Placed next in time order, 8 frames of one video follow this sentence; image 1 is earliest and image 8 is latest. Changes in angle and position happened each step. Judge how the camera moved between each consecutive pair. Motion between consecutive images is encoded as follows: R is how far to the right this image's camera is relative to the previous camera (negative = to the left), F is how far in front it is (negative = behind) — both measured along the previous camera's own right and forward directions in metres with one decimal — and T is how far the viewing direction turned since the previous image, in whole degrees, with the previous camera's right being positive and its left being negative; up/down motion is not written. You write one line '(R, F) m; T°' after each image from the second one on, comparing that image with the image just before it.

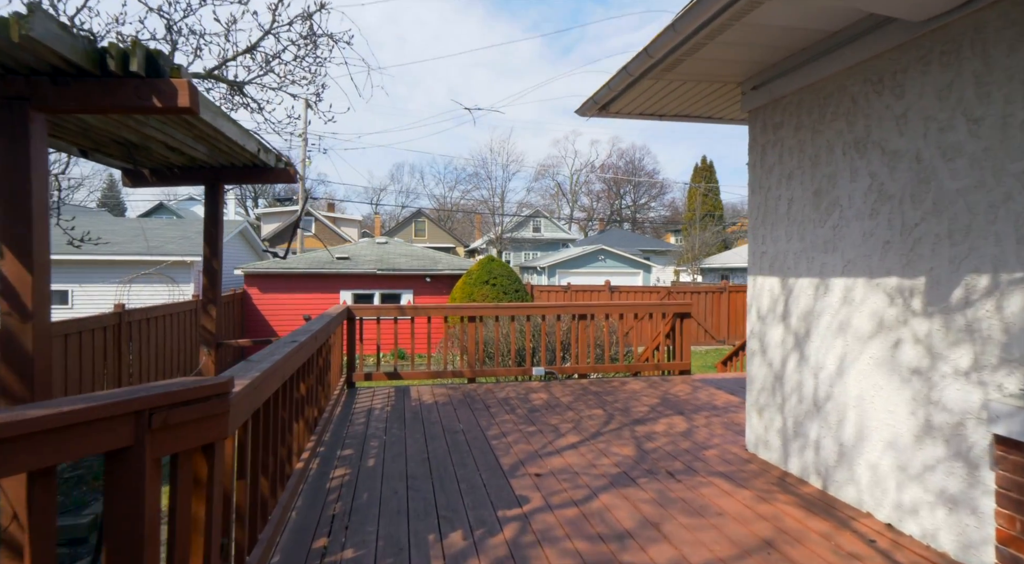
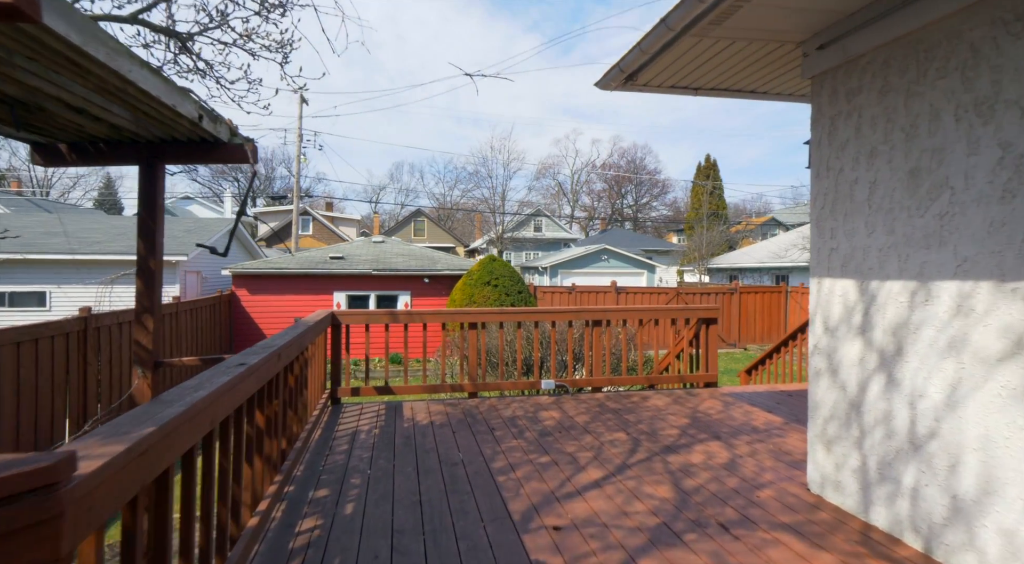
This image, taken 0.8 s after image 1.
(-0.1, +0.6) m; 0°
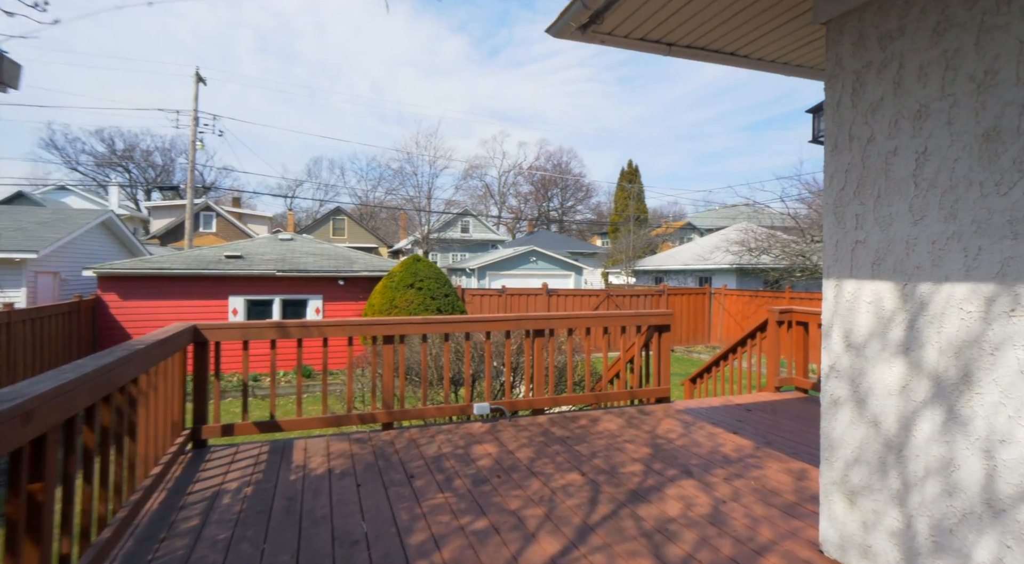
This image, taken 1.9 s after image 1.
(0.0, +0.8) m; +7°
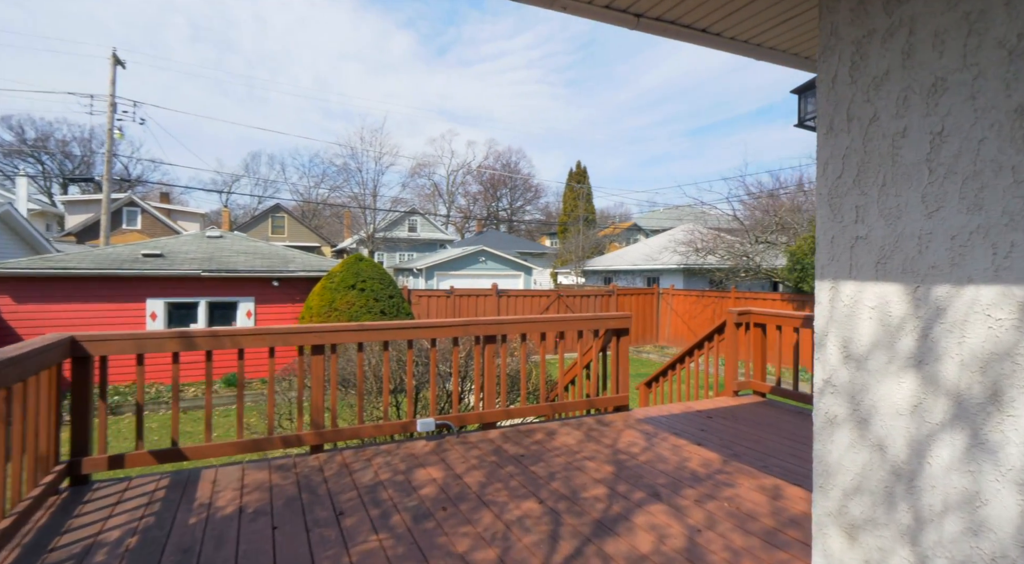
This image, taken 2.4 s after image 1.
(0.0, +0.4) m; +5°
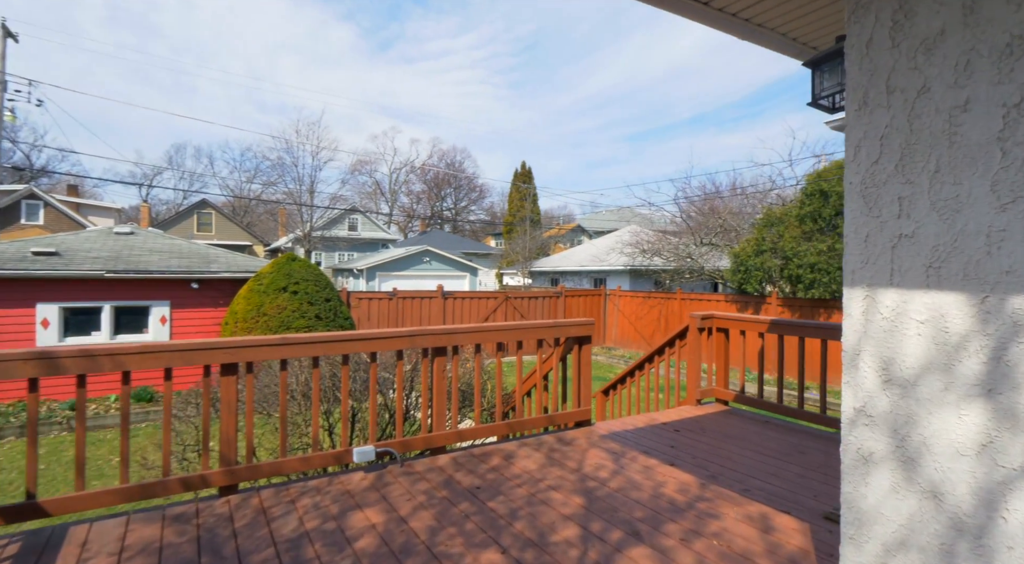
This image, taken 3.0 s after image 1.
(0.0, +0.4) m; +5°
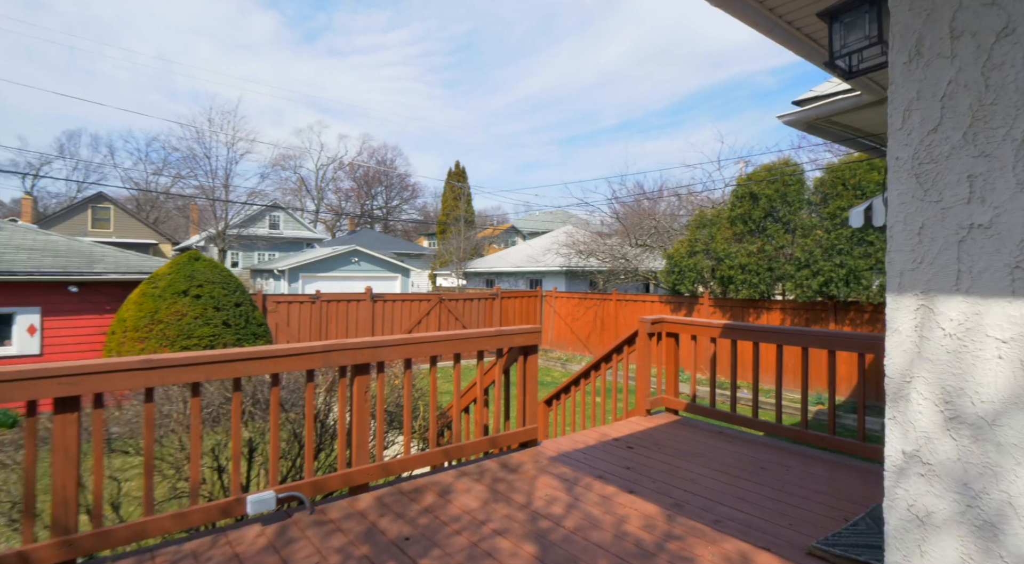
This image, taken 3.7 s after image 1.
(0.0, +0.5) m; +6°
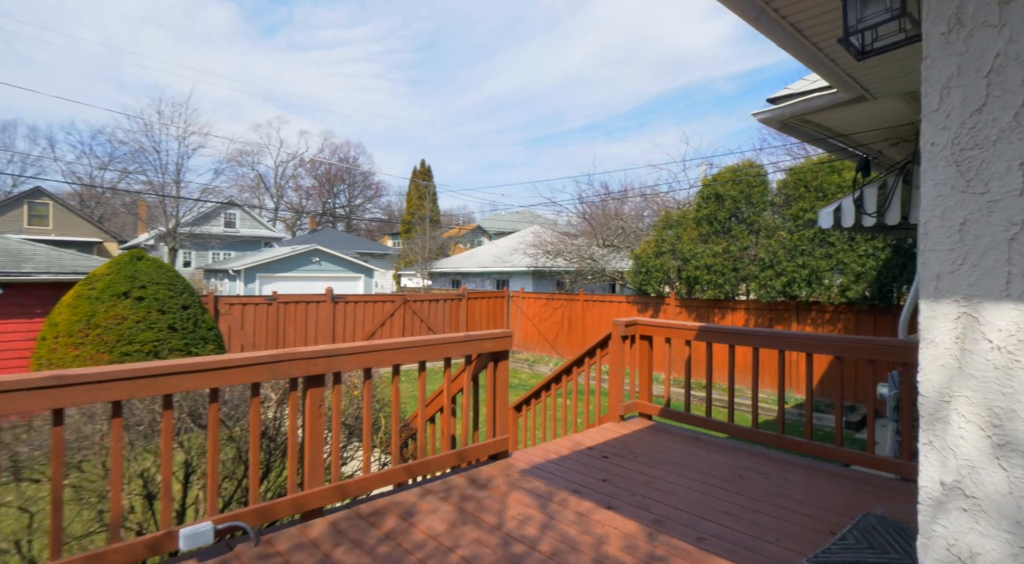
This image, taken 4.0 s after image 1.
(0.0, +0.2) m; +3°
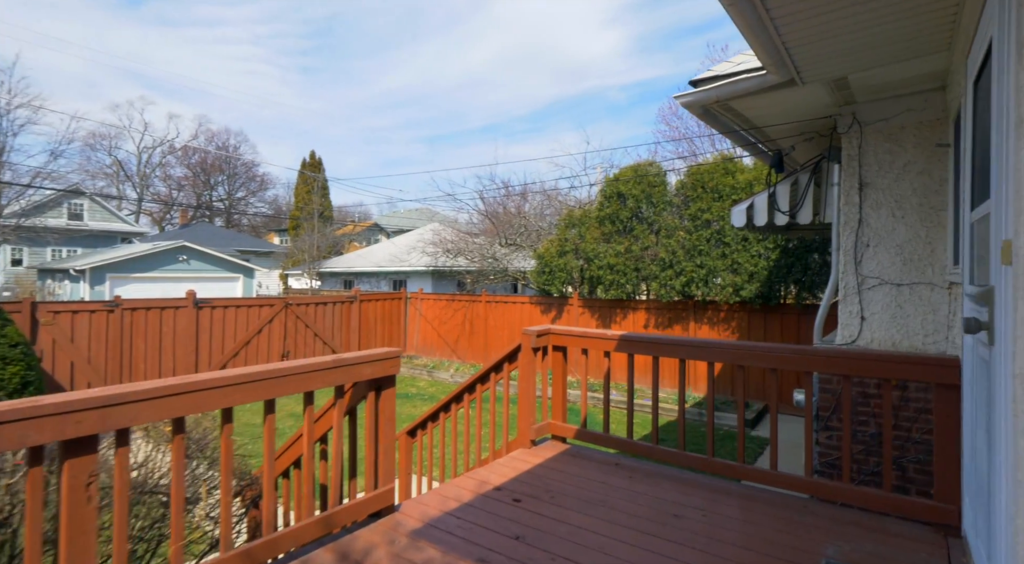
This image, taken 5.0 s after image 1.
(+0.1, +0.7) m; +10°
